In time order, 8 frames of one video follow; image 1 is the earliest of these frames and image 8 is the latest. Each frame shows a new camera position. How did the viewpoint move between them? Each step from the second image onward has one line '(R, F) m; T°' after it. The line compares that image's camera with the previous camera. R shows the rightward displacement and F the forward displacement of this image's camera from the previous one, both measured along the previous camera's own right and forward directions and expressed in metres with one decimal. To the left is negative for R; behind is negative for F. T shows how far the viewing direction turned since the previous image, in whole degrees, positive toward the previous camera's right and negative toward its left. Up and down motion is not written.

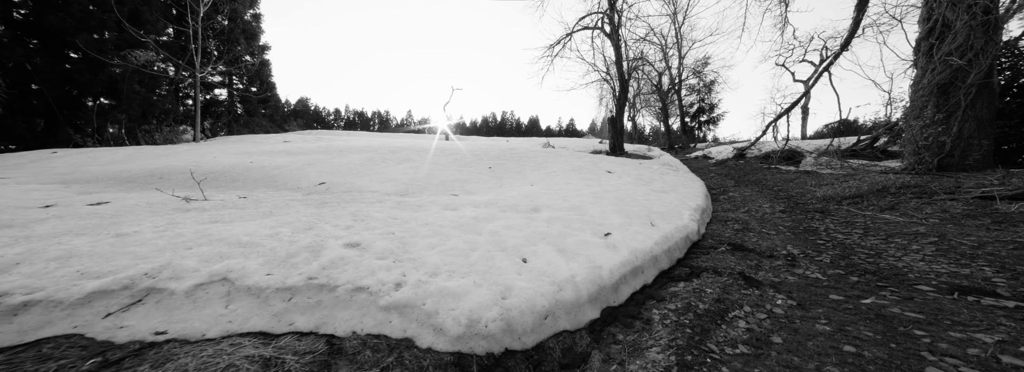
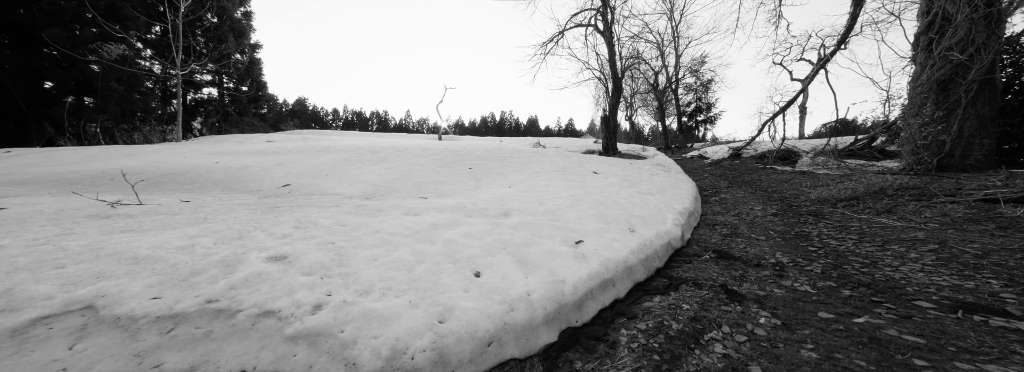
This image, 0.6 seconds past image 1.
(+0.4, +0.3) m; 0°
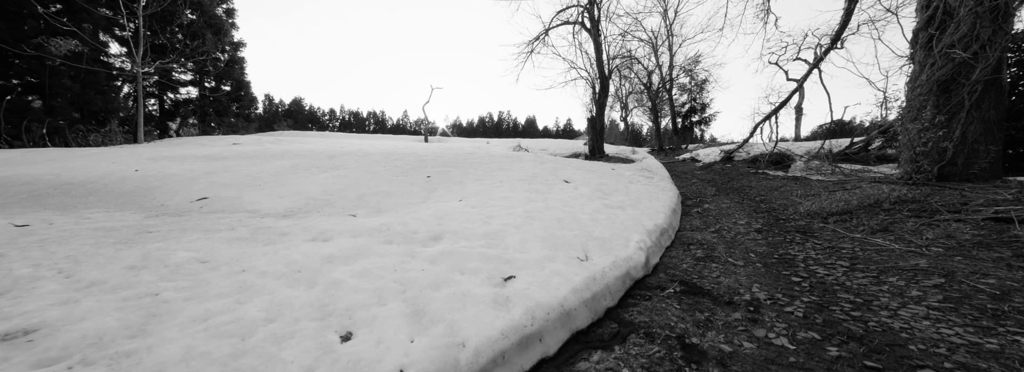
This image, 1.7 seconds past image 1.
(+0.7, +0.6) m; 0°
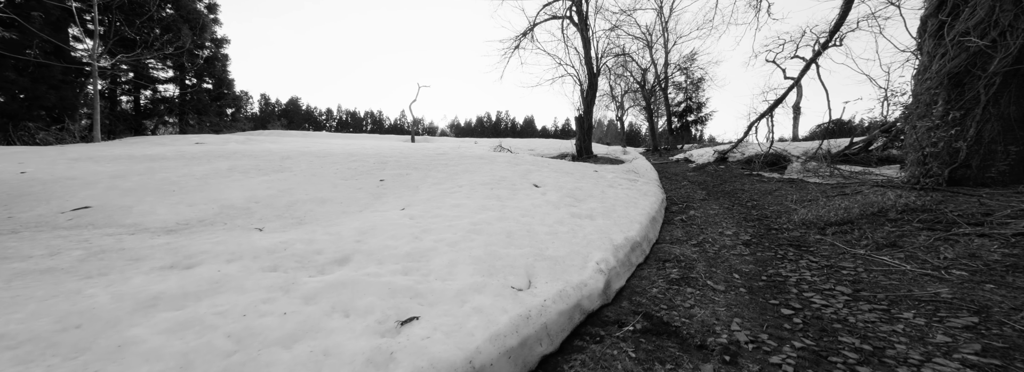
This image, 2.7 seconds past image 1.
(+0.6, +0.7) m; 0°
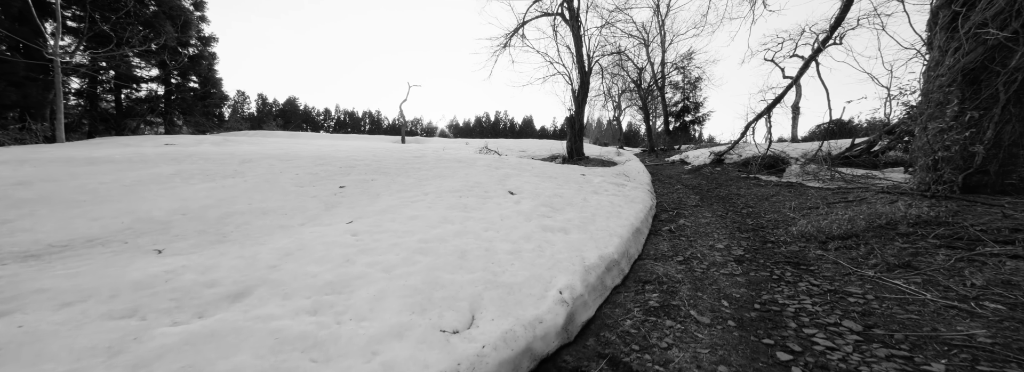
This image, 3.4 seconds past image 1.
(+0.4, +0.5) m; 0°
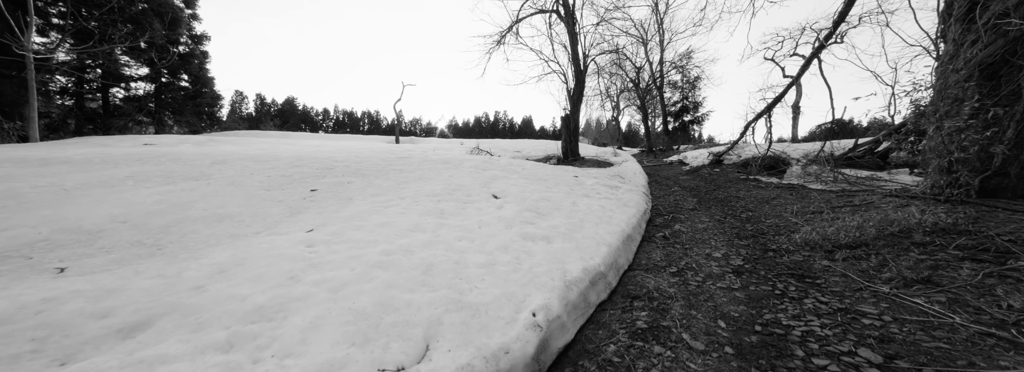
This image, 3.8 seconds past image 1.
(+0.2, +0.3) m; 0°
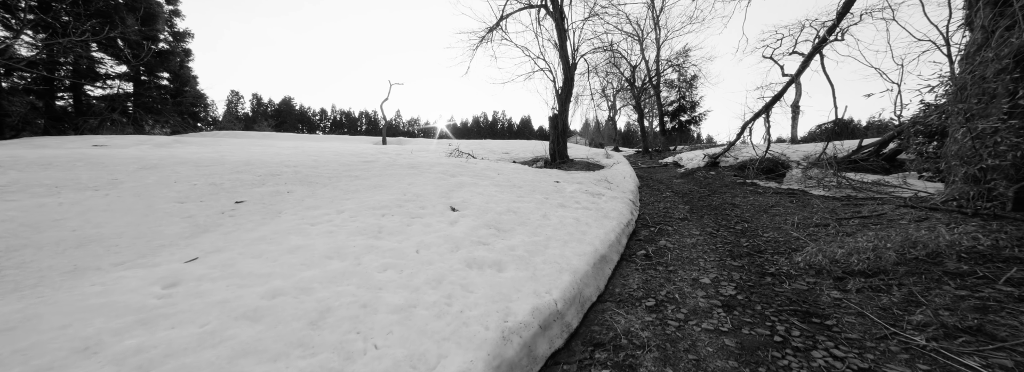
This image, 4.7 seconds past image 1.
(+0.5, +0.7) m; 0°
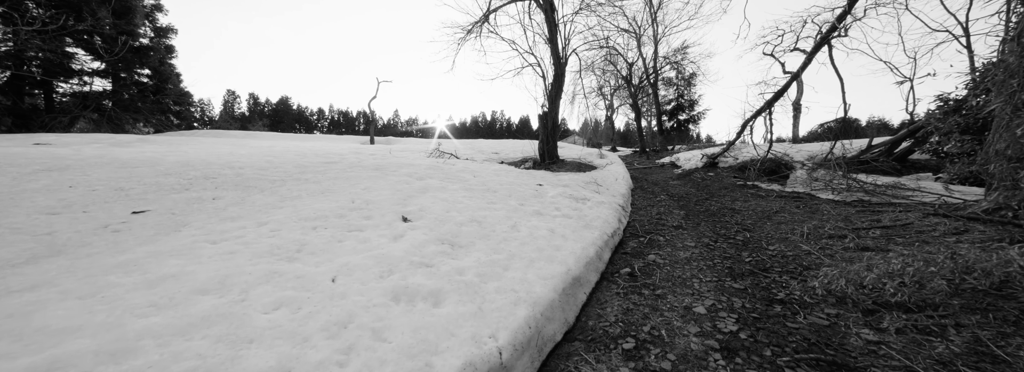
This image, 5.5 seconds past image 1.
(+0.4, +0.7) m; 0°
